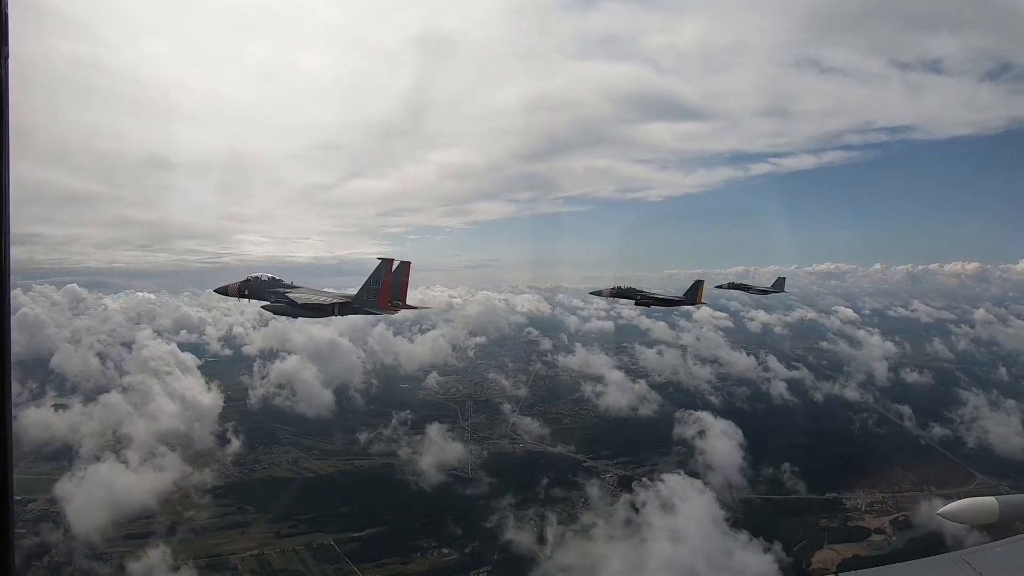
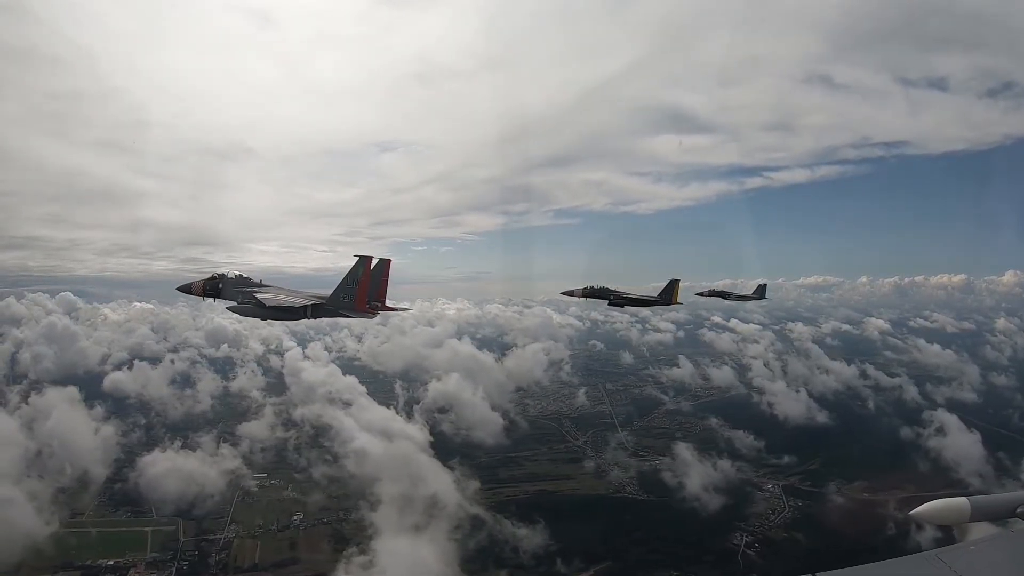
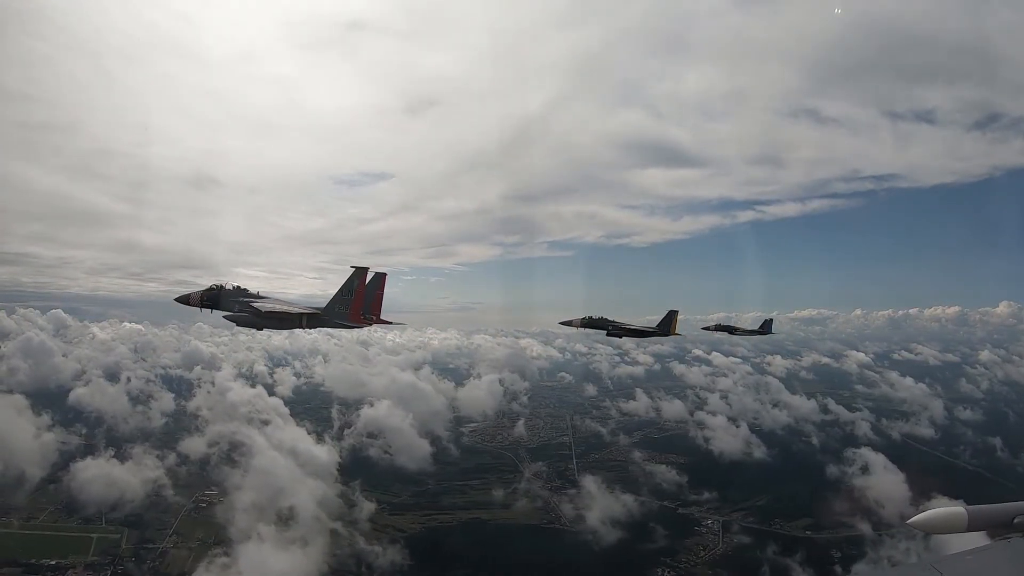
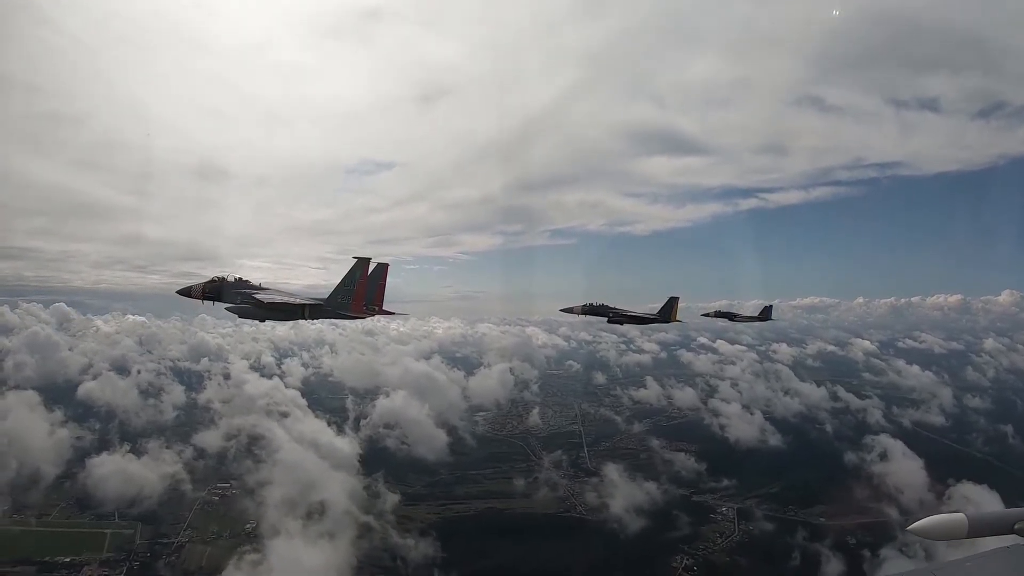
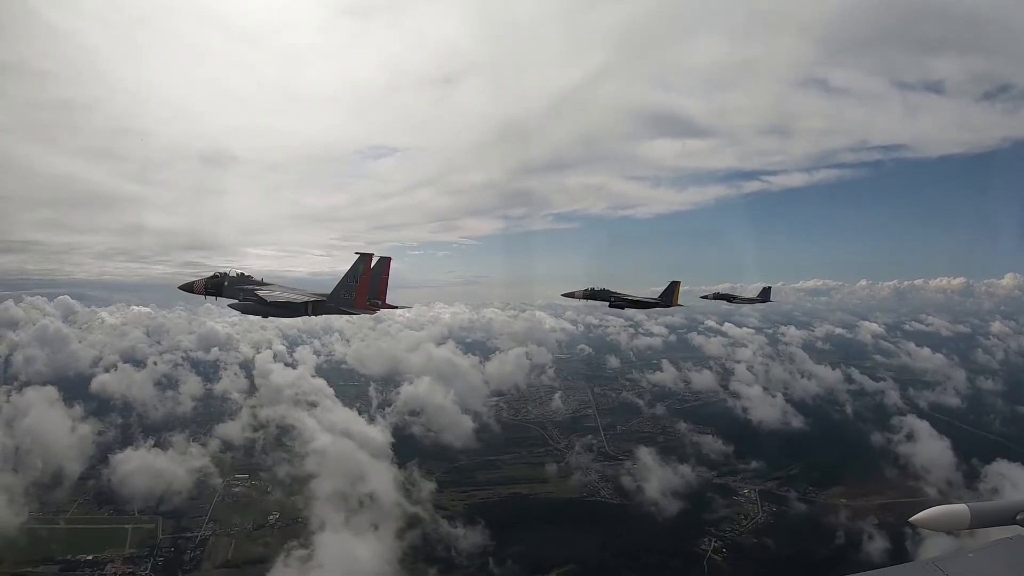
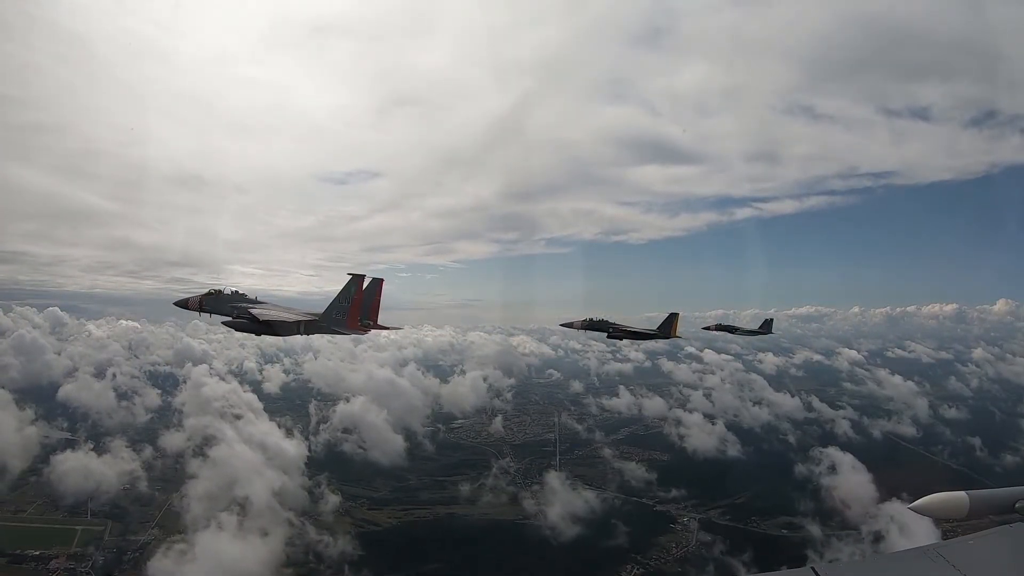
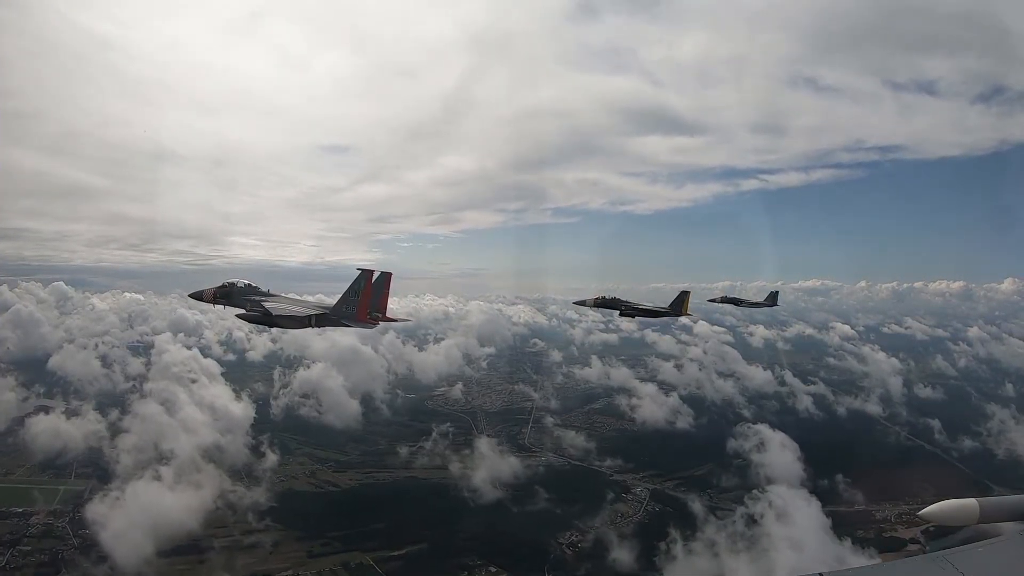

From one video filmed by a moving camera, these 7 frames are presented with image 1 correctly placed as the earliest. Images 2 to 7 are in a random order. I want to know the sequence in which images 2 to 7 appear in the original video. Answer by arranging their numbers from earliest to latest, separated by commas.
7, 6, 3, 4, 5, 2
